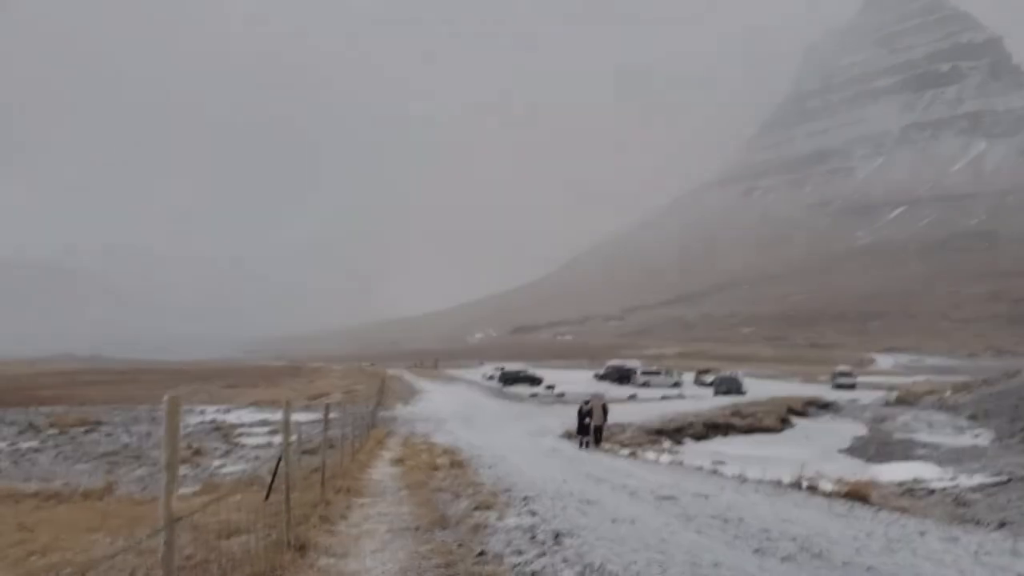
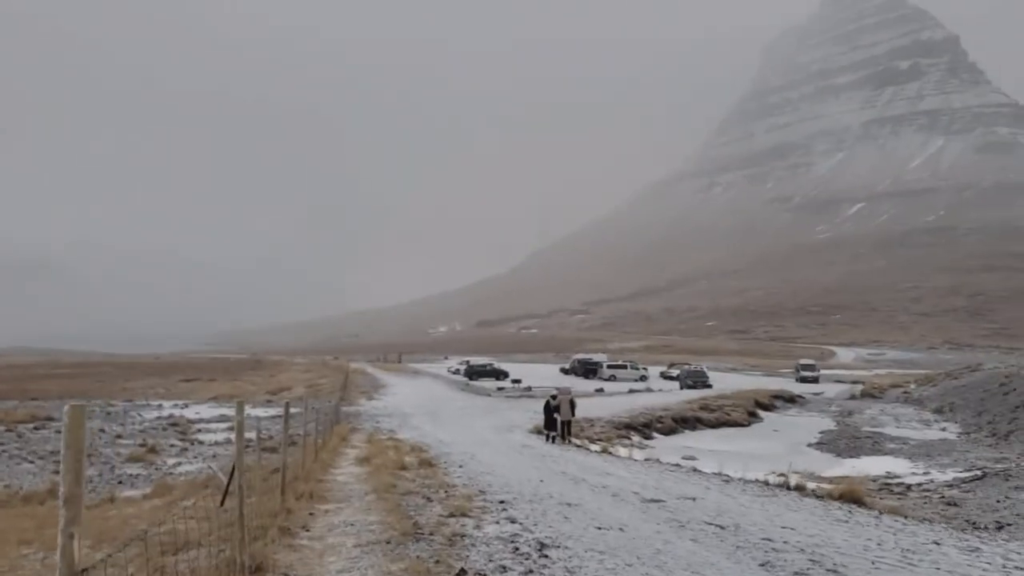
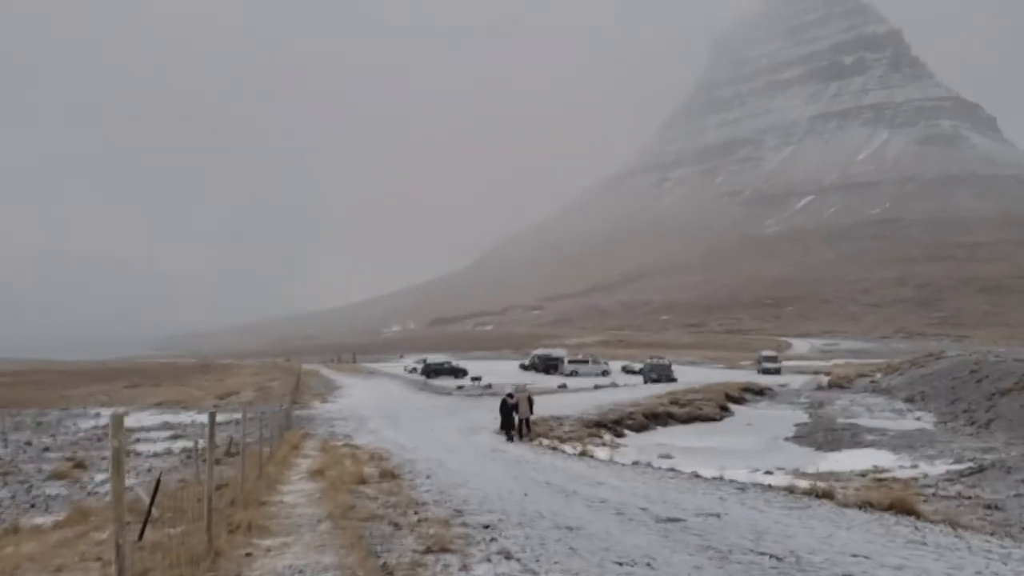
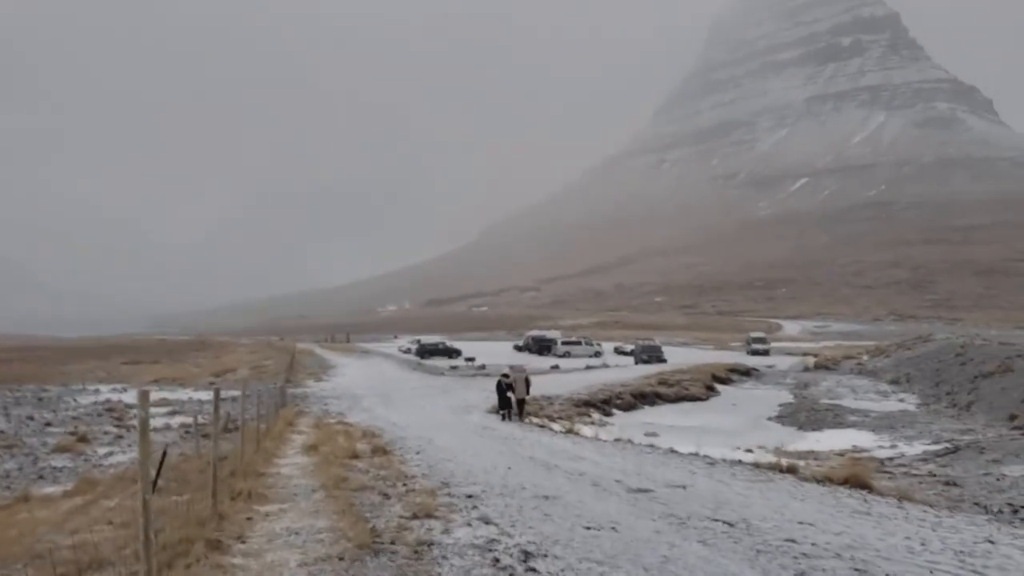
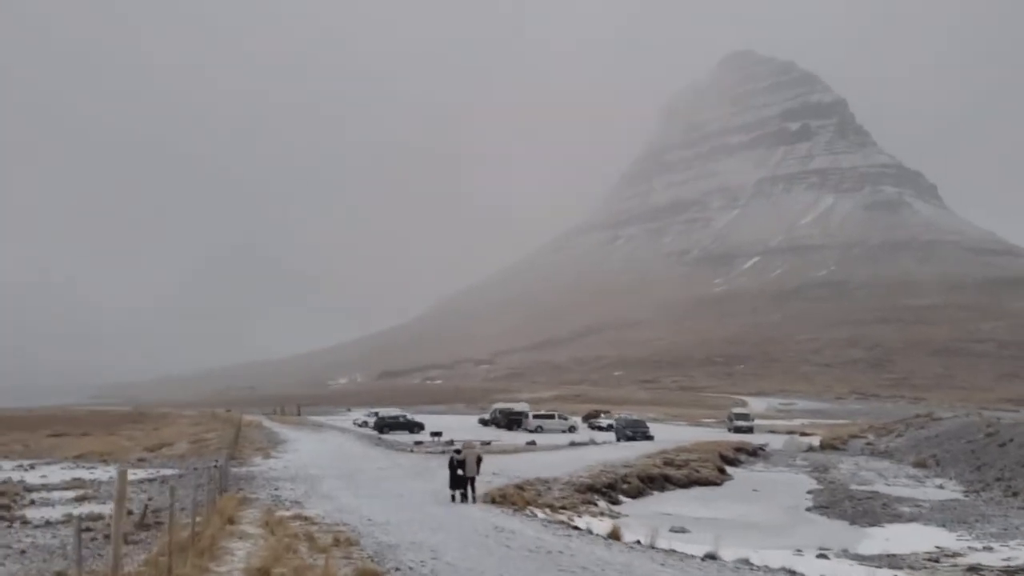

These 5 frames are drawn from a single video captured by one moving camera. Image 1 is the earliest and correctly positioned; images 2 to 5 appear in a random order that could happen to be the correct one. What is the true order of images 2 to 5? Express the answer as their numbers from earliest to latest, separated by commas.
2, 4, 3, 5
